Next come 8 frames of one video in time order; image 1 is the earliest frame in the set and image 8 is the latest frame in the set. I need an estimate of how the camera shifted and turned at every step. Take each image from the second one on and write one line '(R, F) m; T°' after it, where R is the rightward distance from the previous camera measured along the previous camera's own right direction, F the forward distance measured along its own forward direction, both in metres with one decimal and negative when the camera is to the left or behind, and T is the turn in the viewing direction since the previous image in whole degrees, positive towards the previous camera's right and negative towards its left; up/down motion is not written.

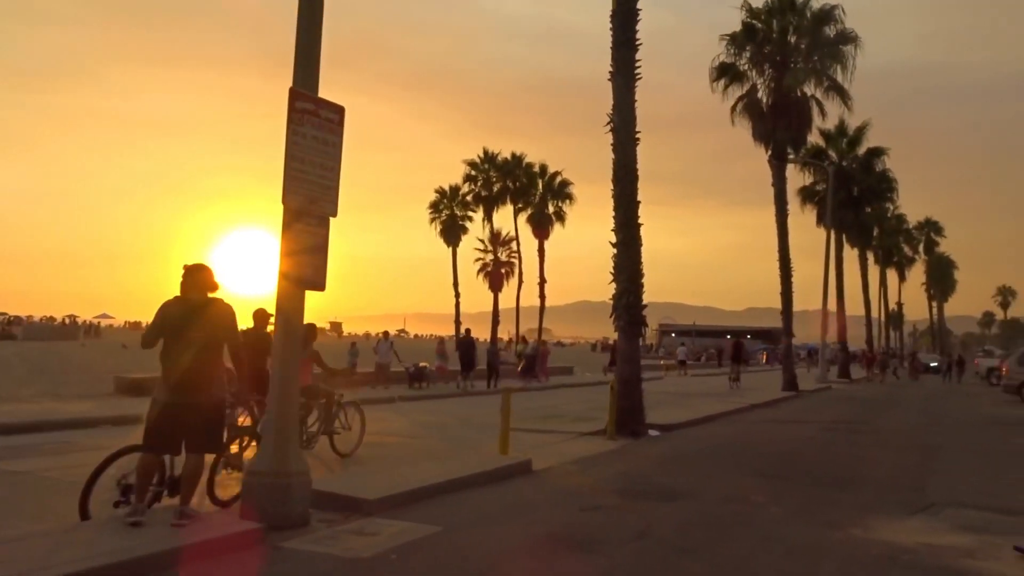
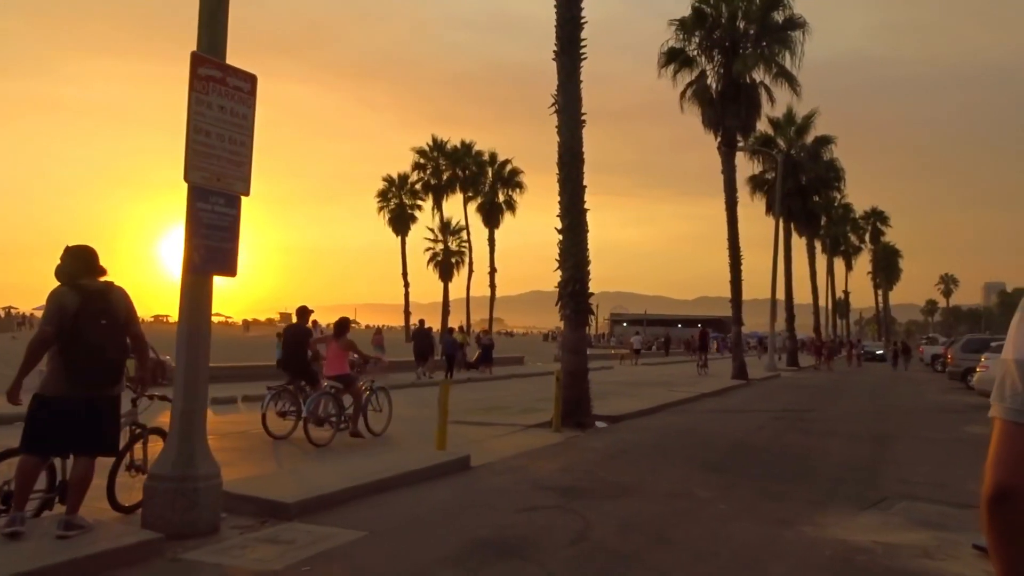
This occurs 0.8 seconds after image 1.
(+0.3, +0.6) m; +2°
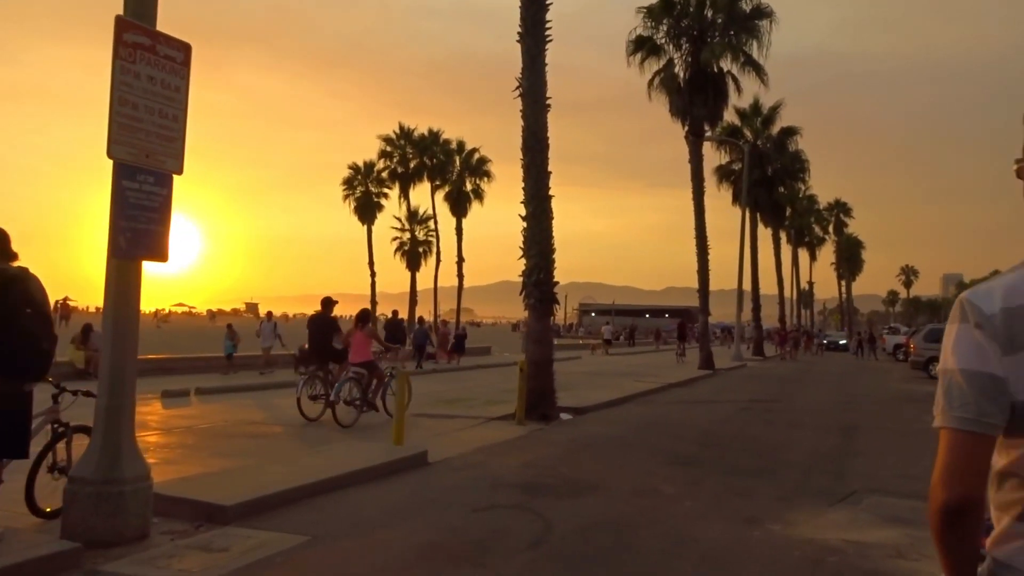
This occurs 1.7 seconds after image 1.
(+0.1, +0.5) m; +2°
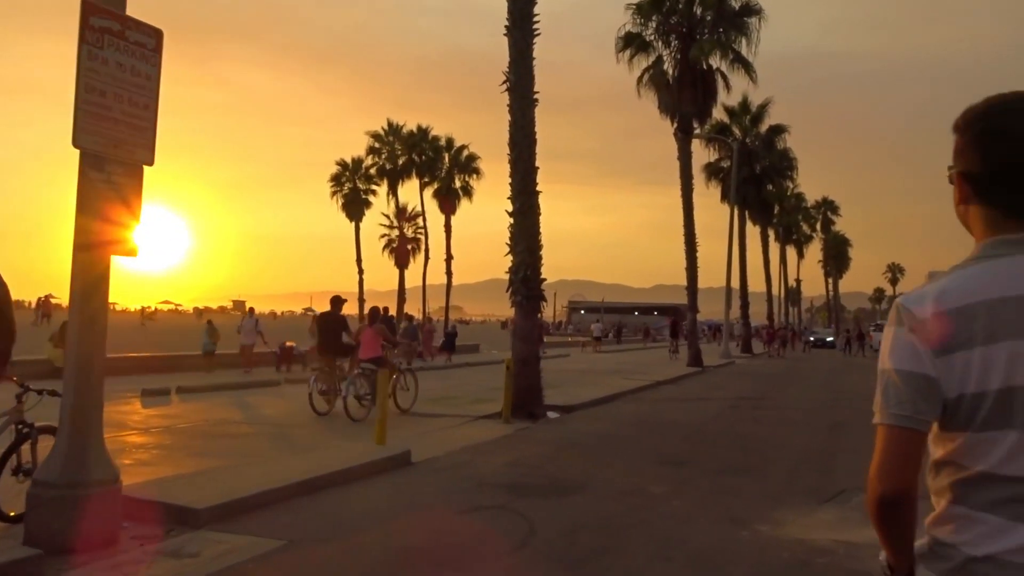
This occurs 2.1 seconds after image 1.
(0.0, +0.2) m; +1°
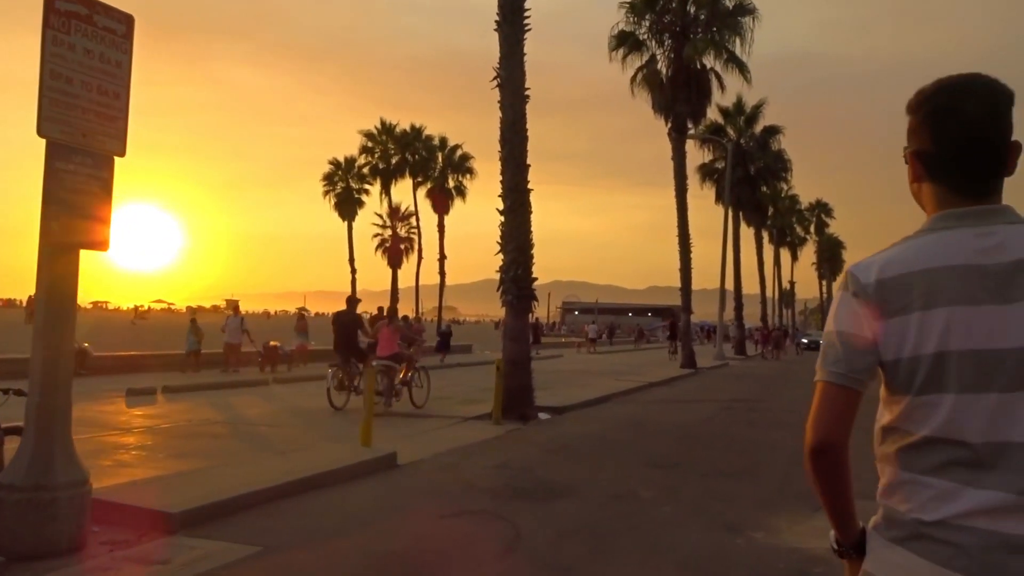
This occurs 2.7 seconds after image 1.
(+0.1, +0.3) m; 0°
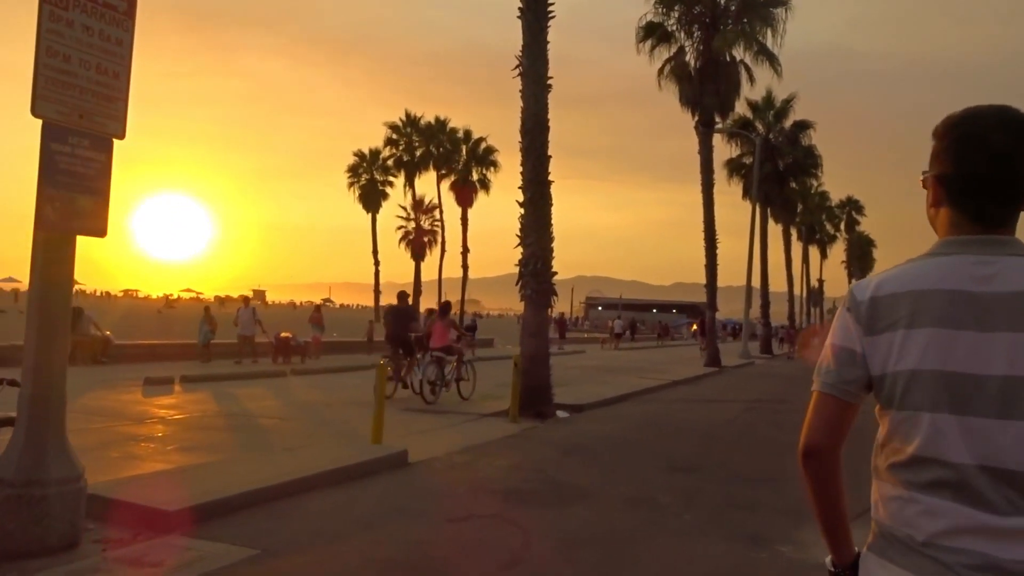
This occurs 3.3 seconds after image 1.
(+0.1, +0.3) m; -1°
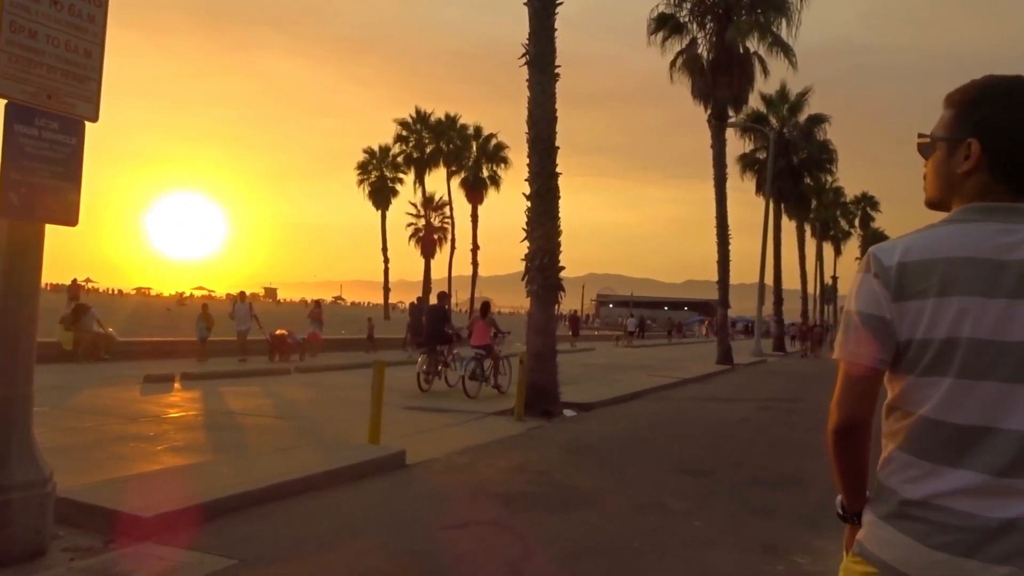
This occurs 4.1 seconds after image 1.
(+0.1, +0.4) m; -1°
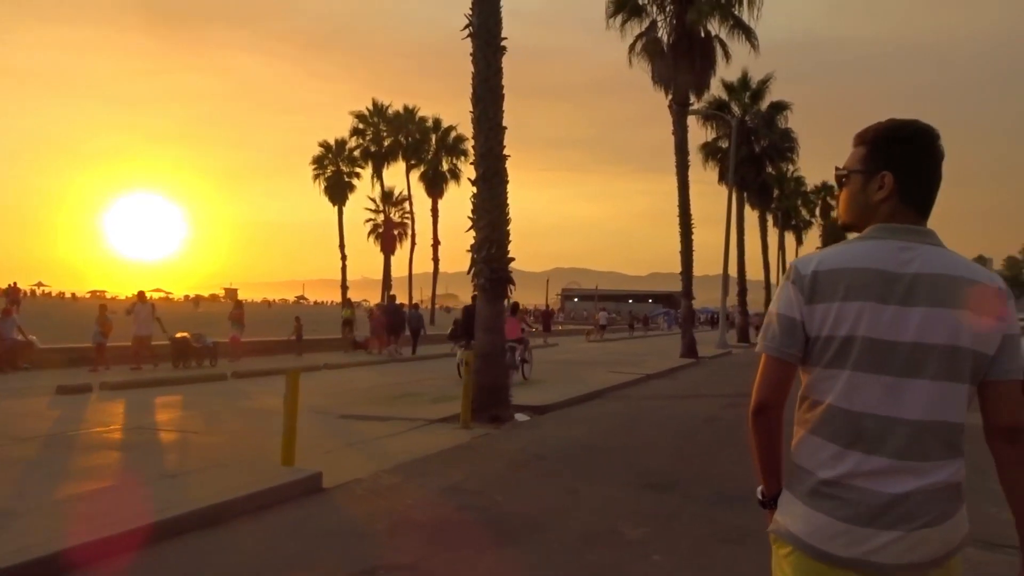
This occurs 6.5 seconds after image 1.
(+0.3, +1.3) m; +2°
